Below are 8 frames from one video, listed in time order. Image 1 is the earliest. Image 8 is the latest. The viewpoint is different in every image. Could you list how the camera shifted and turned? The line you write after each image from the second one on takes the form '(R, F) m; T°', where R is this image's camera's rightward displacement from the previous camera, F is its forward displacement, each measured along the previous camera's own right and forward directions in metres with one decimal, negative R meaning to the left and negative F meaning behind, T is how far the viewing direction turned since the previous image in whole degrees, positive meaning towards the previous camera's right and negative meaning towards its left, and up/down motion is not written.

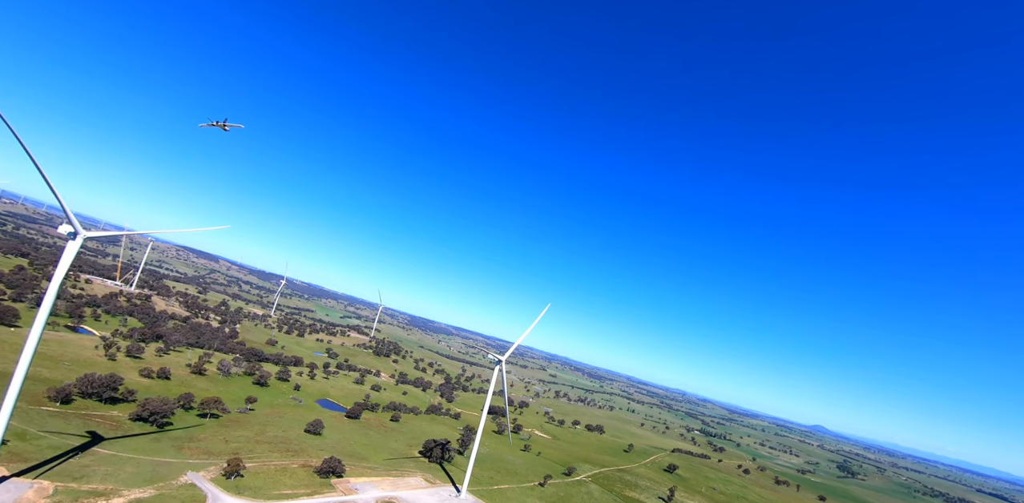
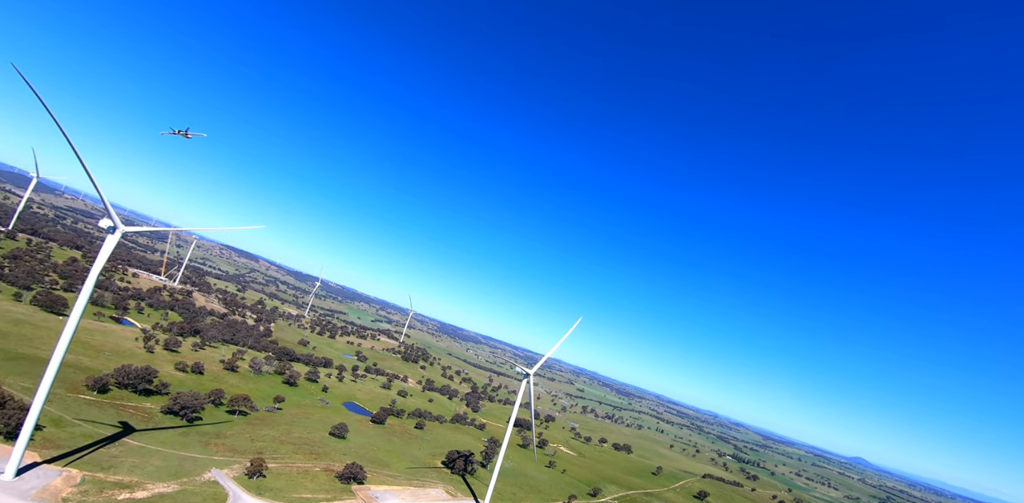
(-0.1, +1.4) m; -3°
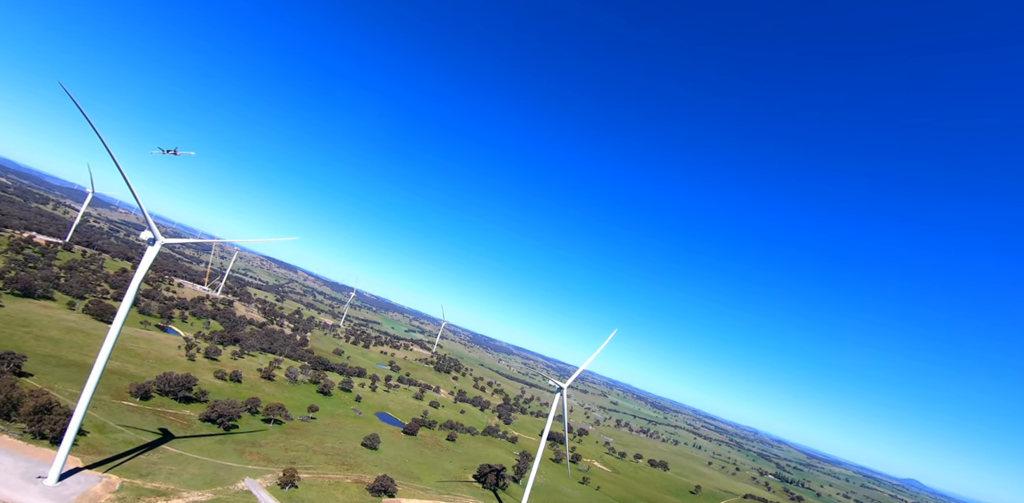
(0.0, +1.0) m; -3°
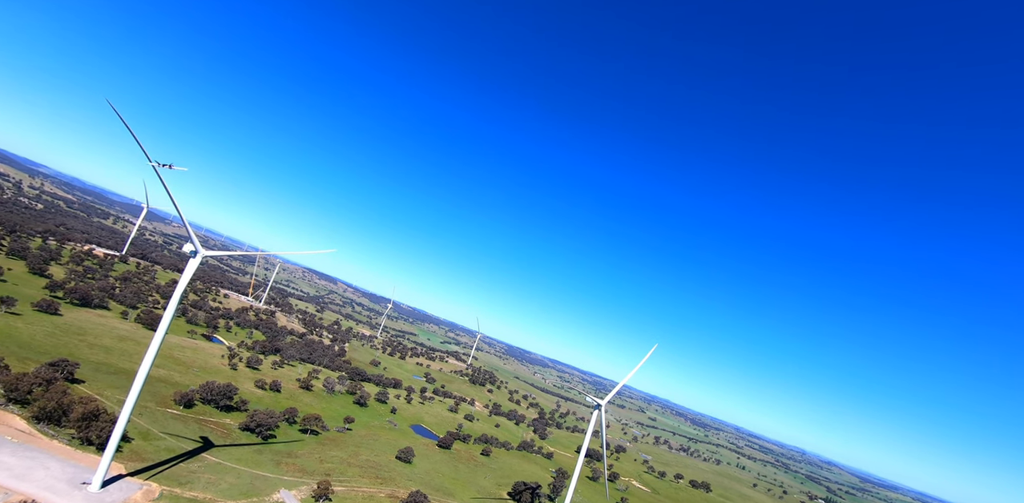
(-0.1, +1.1) m; -4°
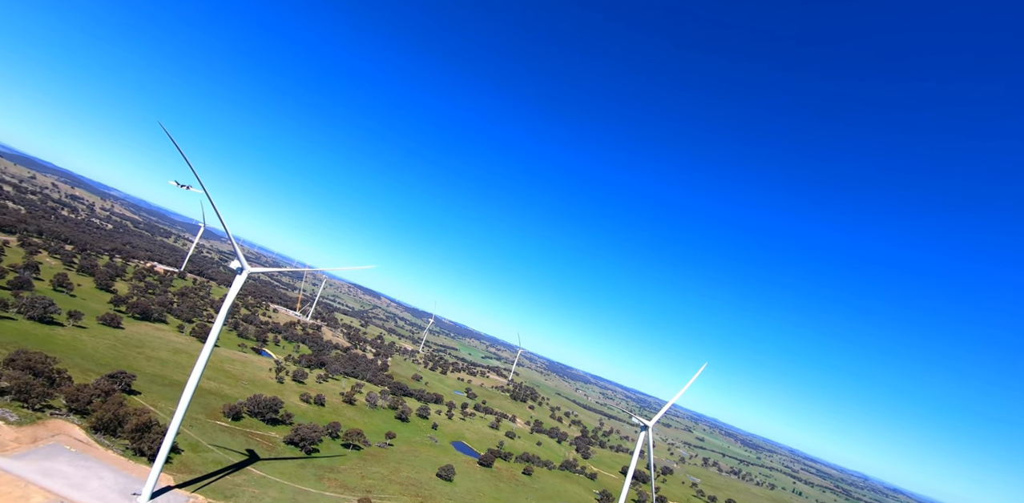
(-0.1, +1.1) m; -4°
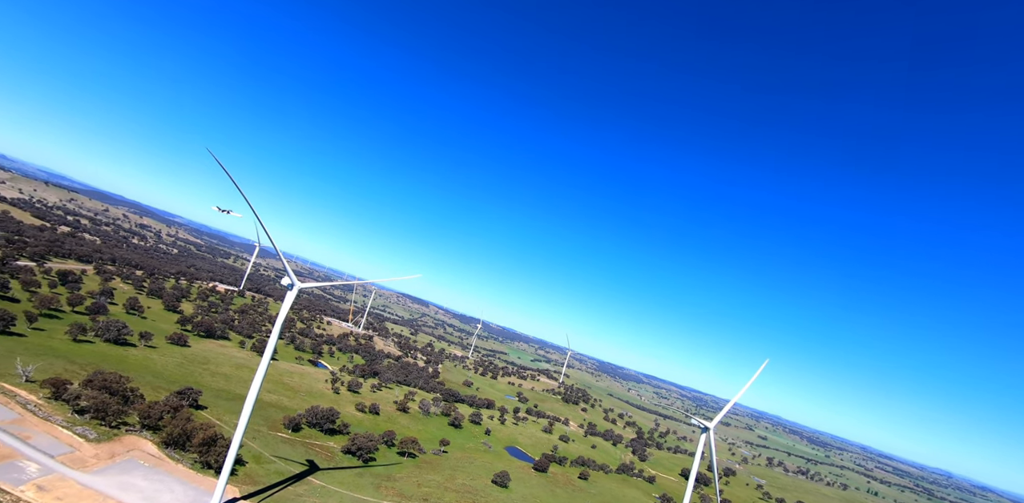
(0.0, +0.7) m; -5°
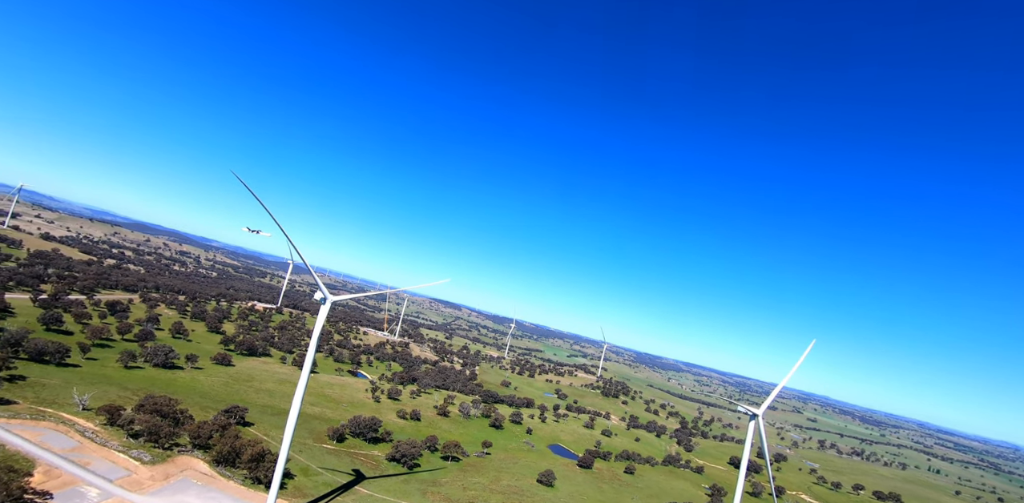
(0.0, +0.5) m; -3°
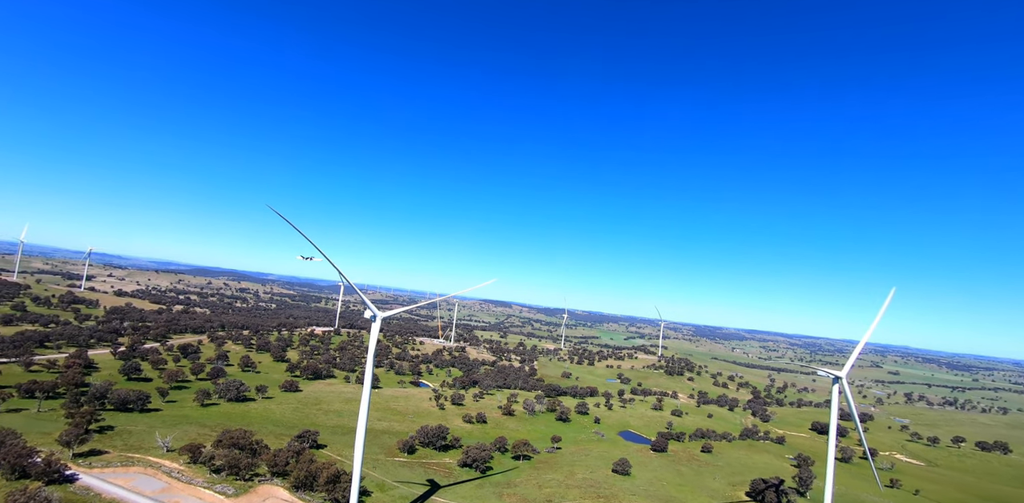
(+0.1, +1.3) m; -5°
